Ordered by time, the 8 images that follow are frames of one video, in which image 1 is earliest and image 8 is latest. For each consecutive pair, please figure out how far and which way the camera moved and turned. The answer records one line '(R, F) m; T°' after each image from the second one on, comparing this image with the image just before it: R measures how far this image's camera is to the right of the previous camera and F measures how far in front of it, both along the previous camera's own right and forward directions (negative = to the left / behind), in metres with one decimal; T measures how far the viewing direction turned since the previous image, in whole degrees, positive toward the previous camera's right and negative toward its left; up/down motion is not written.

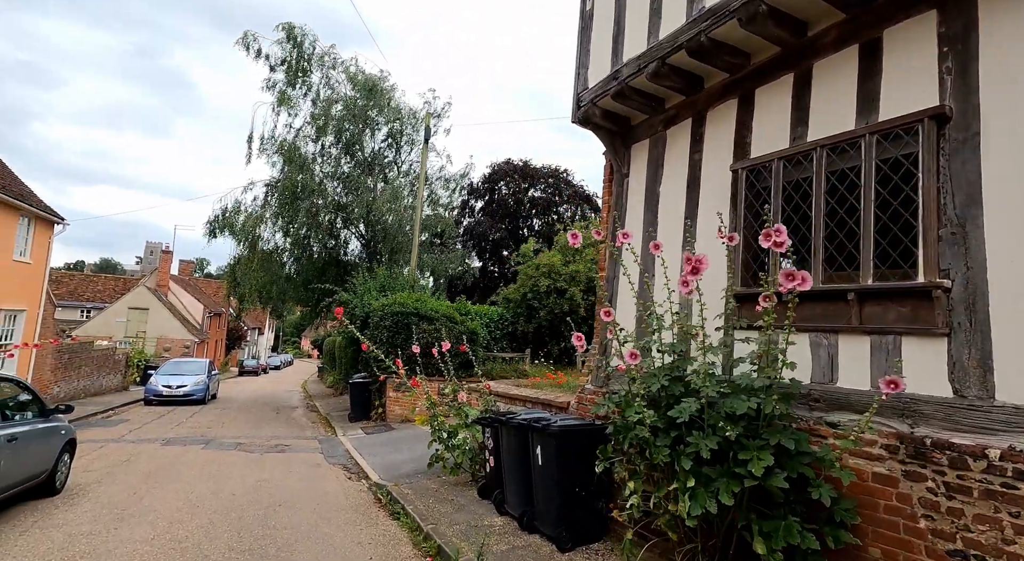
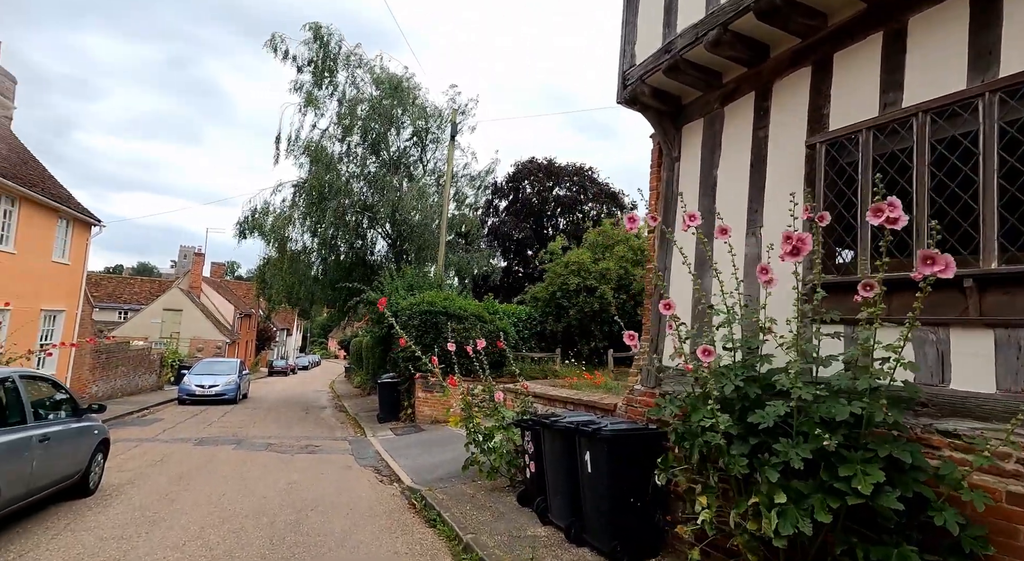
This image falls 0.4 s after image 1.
(-0.1, +0.3) m; -2°
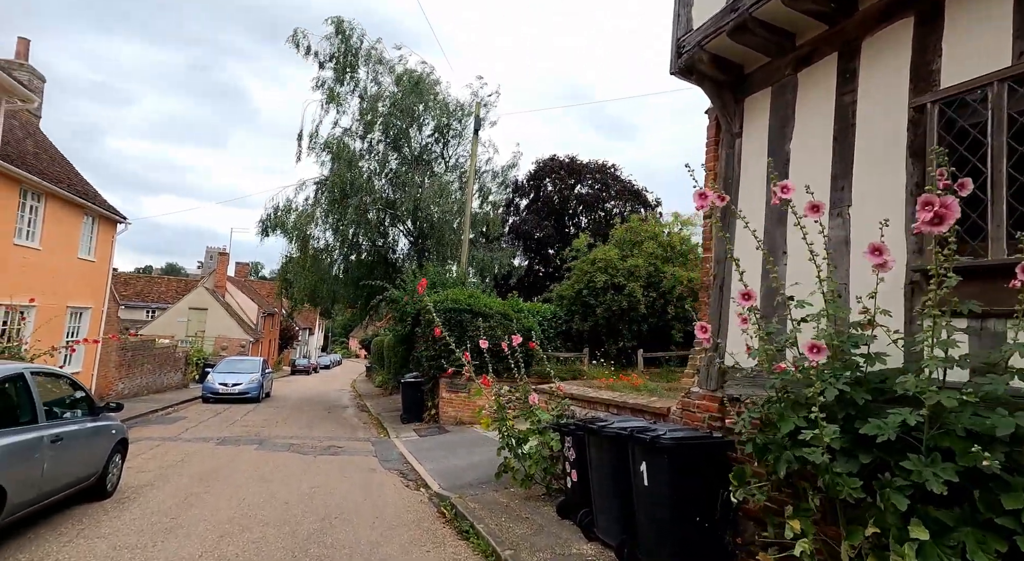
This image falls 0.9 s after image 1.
(-0.2, +0.4) m; -2°
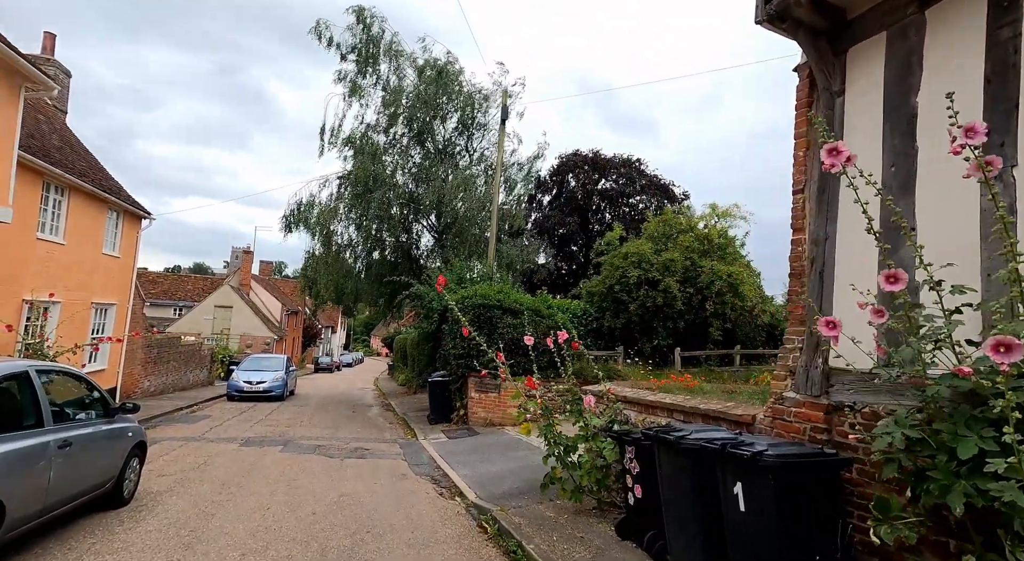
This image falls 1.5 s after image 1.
(-0.2, +0.6) m; -2°
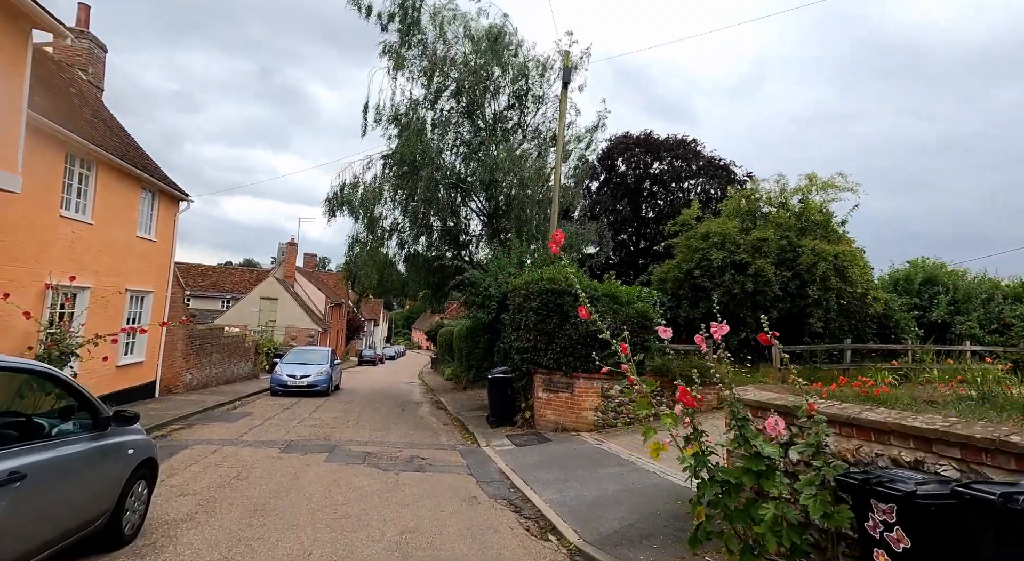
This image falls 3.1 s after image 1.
(-0.6, +1.6) m; -4°
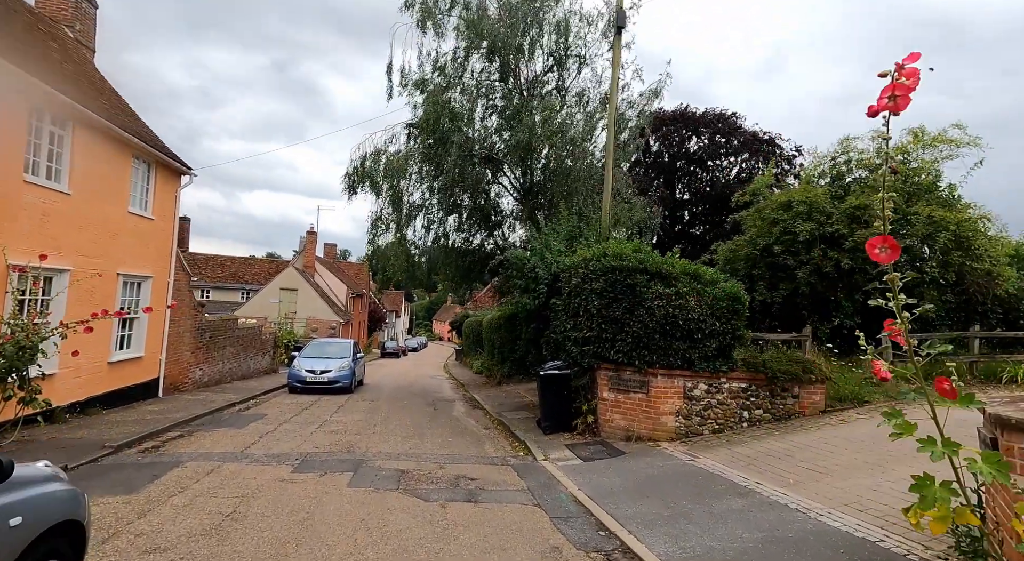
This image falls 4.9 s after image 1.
(-0.6, +1.9) m; -2°
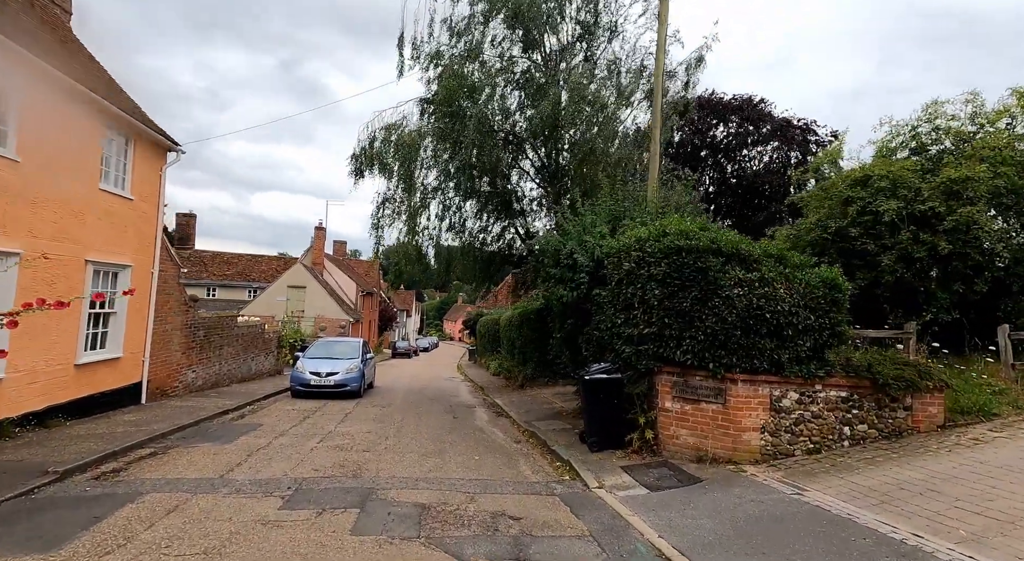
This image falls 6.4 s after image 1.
(-0.4, +1.6) m; -1°
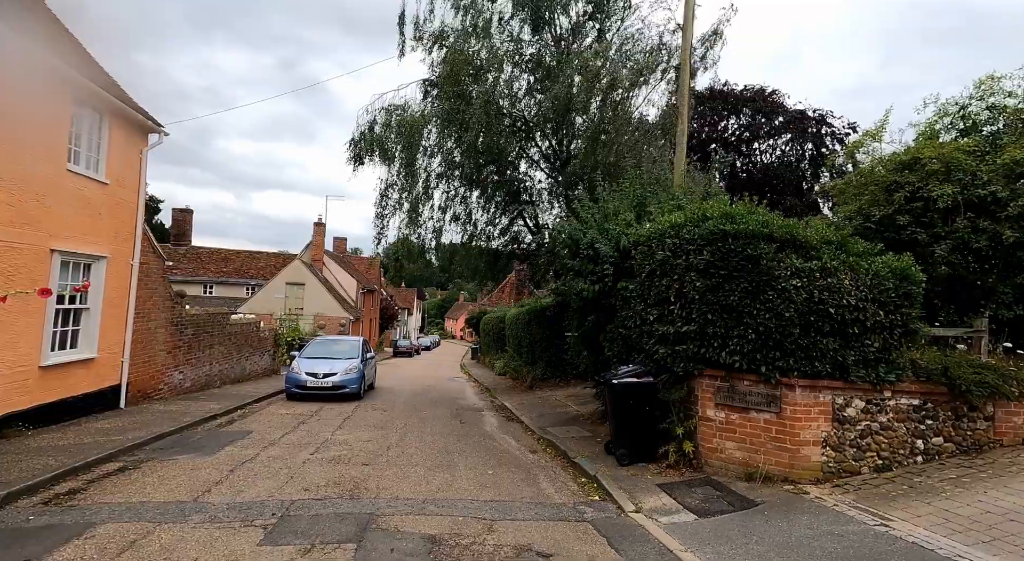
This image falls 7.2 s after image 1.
(-0.2, +0.9) m; 0°
